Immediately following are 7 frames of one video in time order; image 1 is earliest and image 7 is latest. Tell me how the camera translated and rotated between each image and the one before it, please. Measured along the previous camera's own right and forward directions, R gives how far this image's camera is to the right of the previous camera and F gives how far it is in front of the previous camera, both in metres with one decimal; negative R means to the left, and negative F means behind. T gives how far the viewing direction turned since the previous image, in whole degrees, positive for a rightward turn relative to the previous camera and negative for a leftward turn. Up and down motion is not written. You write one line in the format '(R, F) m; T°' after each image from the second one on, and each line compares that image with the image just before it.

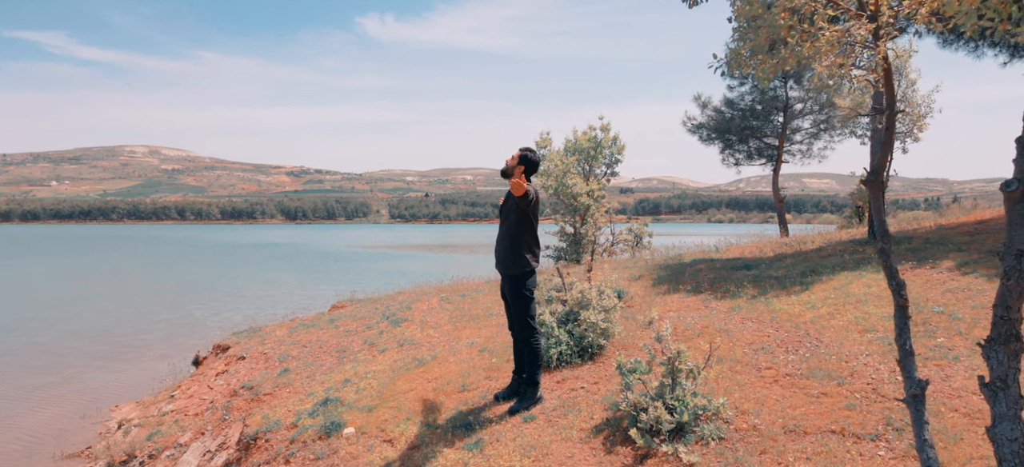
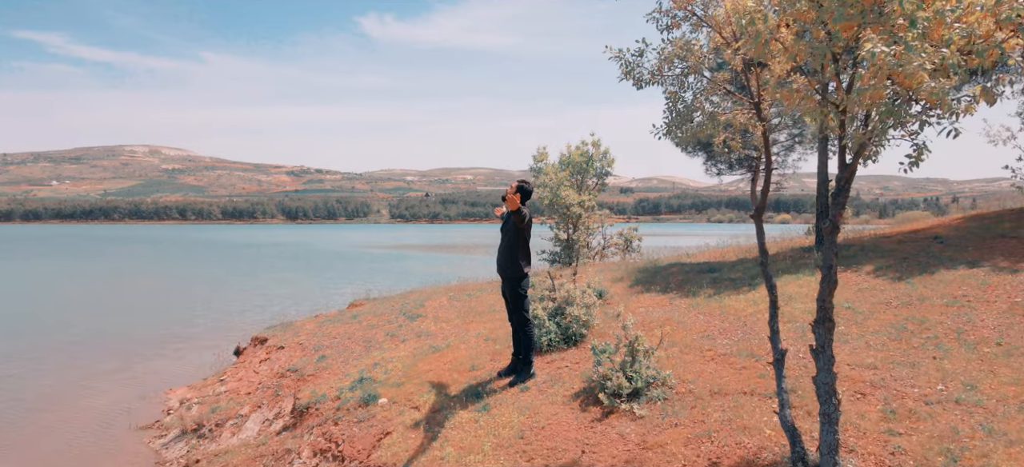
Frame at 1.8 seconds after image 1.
(0.0, -2.5) m; 0°
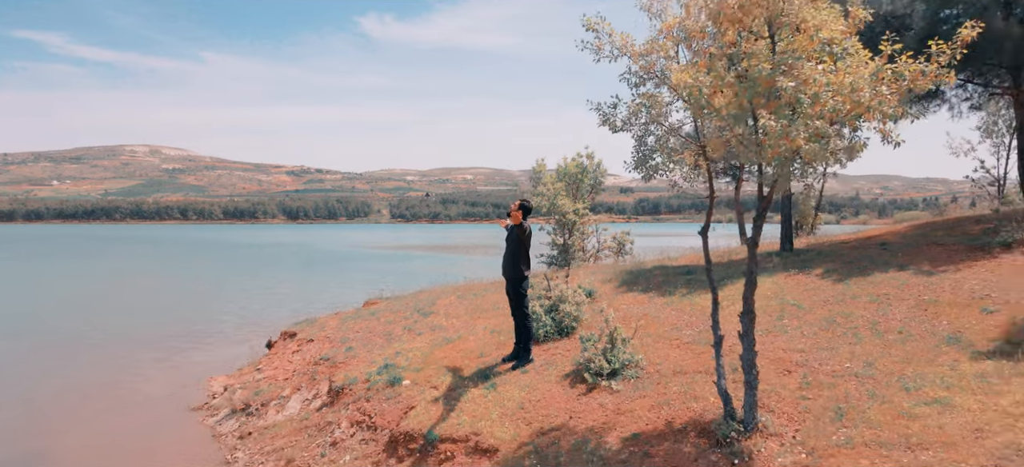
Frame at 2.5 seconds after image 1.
(0.0, -2.3) m; 0°
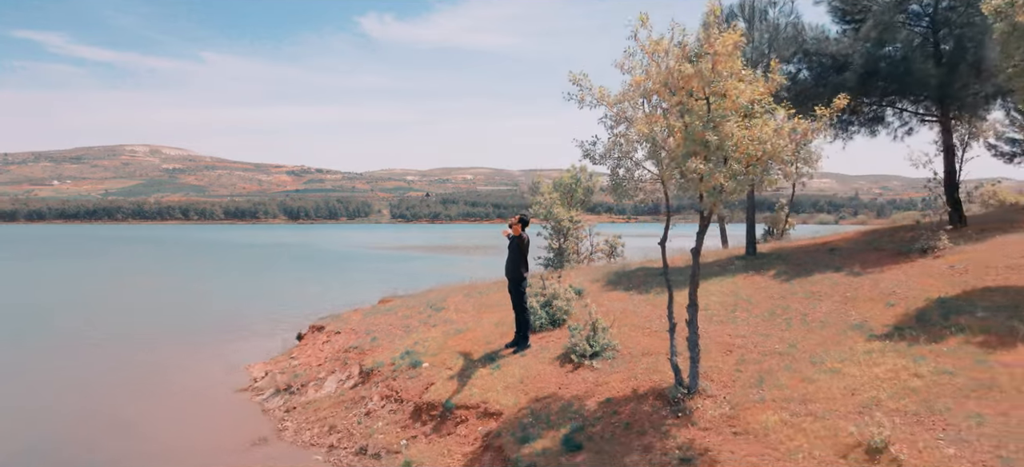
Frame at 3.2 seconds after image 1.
(0.0, -2.9) m; 0°
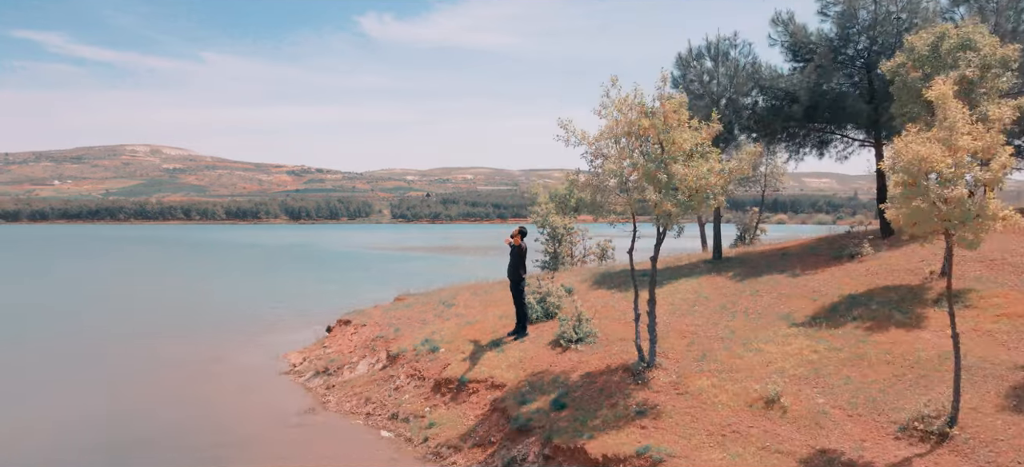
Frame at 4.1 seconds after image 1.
(0.0, -3.7) m; 0°
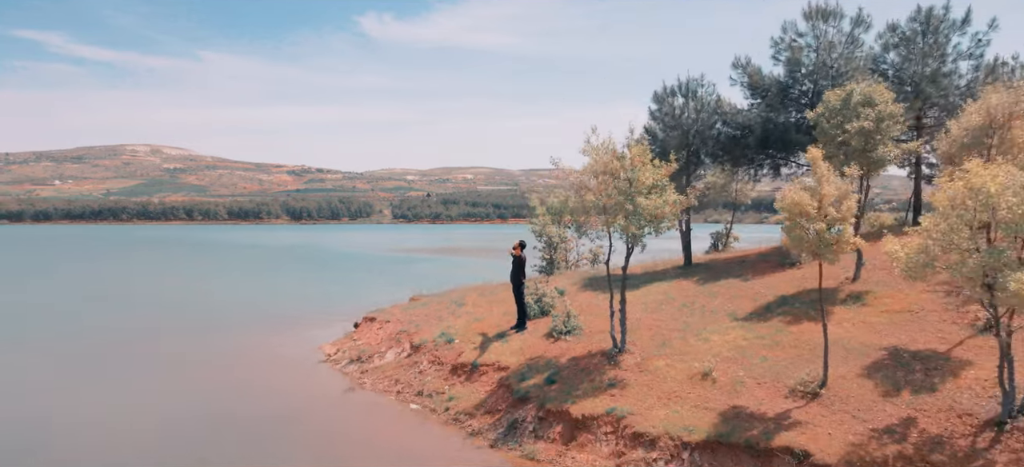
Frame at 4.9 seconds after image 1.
(-0.1, -4.5) m; 0°
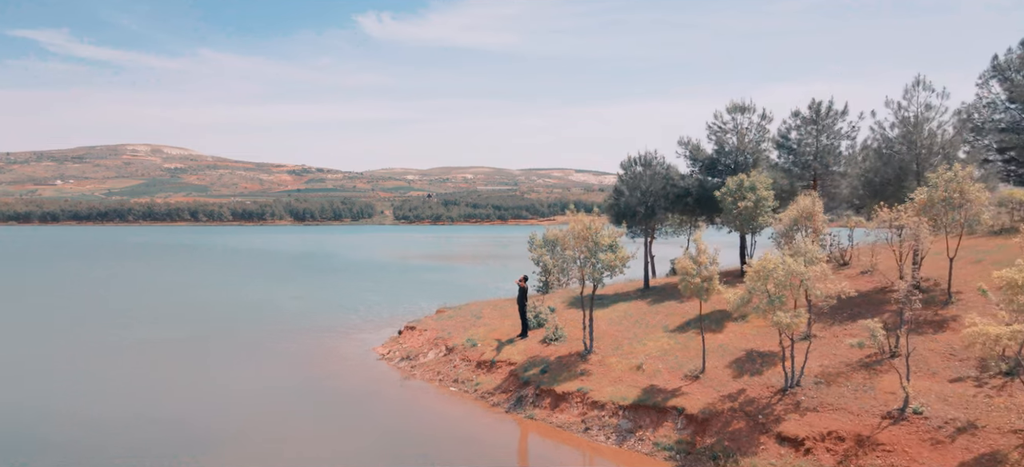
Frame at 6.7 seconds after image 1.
(-0.3, -10.6) m; 0°
